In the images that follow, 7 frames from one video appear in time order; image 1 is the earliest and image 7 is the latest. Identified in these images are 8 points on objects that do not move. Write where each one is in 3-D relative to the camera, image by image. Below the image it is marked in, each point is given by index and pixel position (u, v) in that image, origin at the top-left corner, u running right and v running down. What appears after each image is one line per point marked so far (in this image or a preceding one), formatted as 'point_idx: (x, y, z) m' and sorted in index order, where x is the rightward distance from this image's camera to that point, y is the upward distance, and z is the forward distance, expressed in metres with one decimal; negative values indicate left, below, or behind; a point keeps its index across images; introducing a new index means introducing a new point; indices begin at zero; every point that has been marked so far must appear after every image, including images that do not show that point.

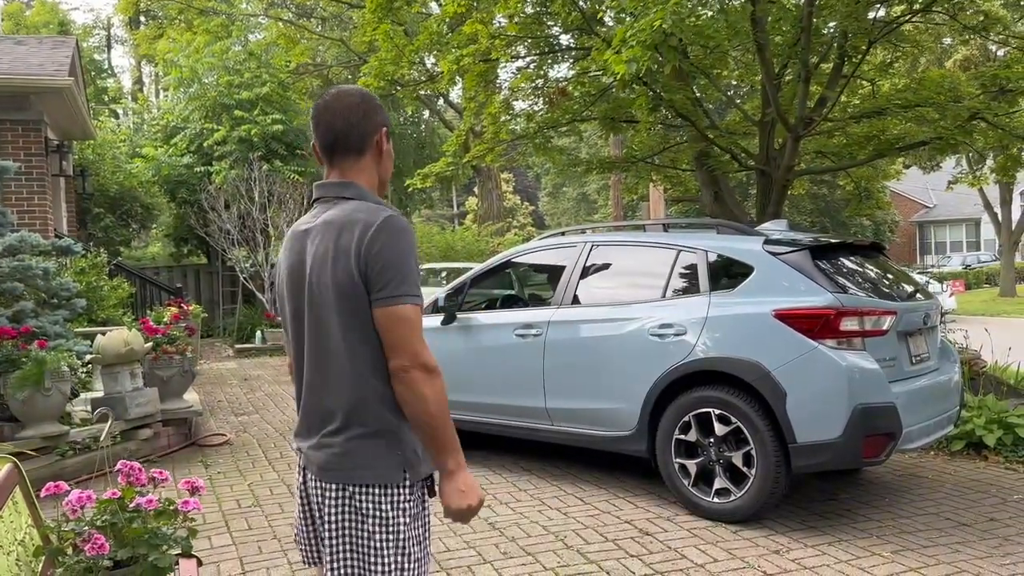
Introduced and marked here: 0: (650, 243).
0: (+0.8, +0.3, +4.9) m
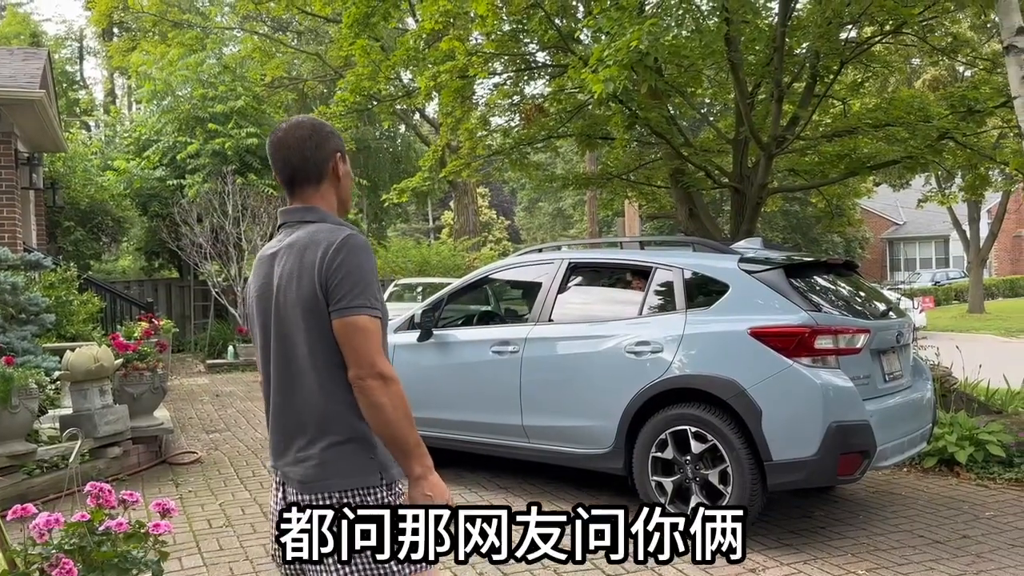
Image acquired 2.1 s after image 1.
0: (+0.7, +0.2, +4.9) m
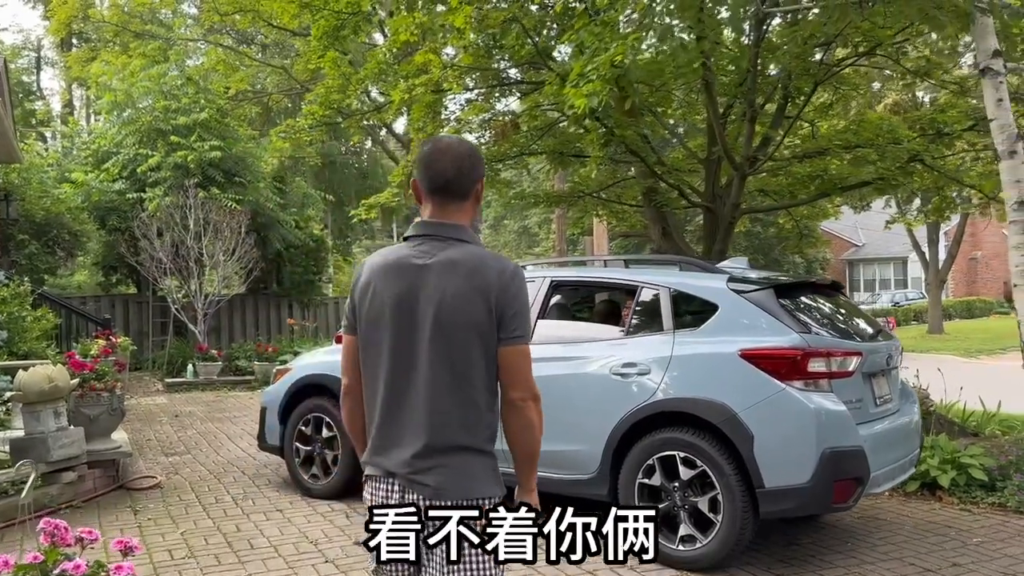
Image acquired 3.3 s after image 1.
0: (+0.5, 0.0, +4.8) m
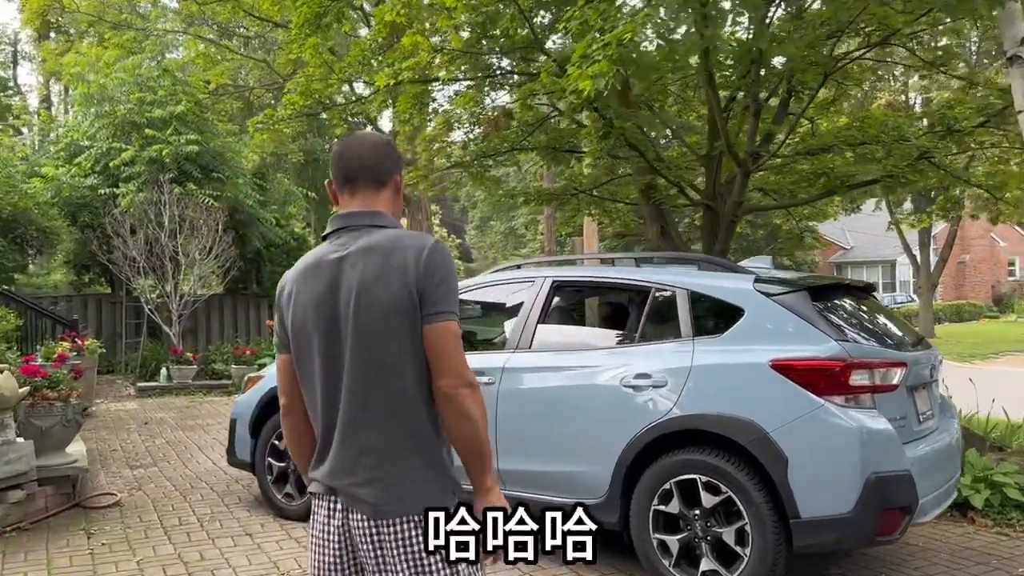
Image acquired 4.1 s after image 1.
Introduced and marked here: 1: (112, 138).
0: (+0.5, 0.0, +4.3) m
1: (-6.4, +2.4, +14.1) m
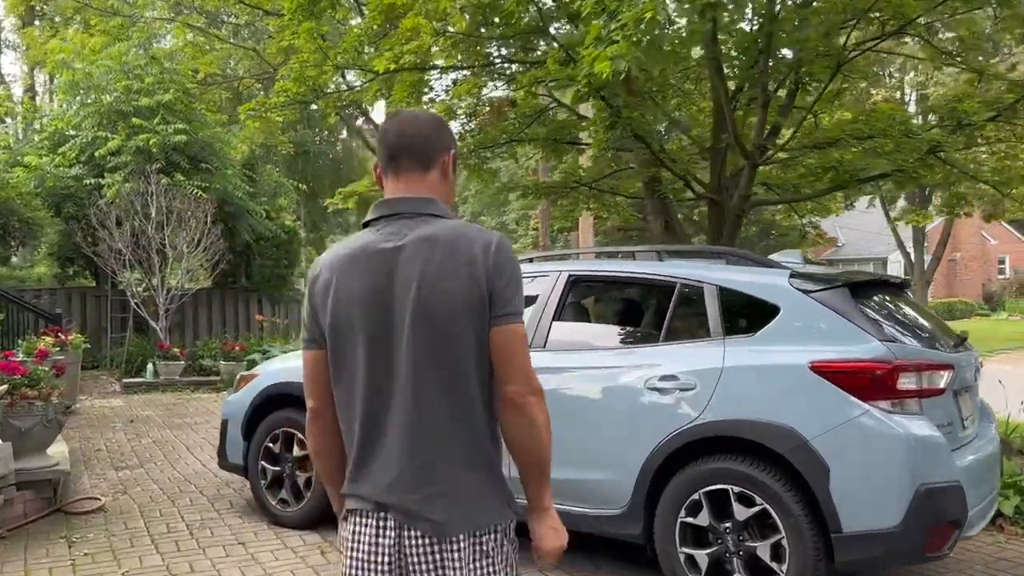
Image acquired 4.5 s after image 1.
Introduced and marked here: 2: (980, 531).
0: (+0.6, +0.1, +4.0) m
1: (-6.5, +2.5, +13.7) m
2: (+2.6, -1.4, +4.9) m
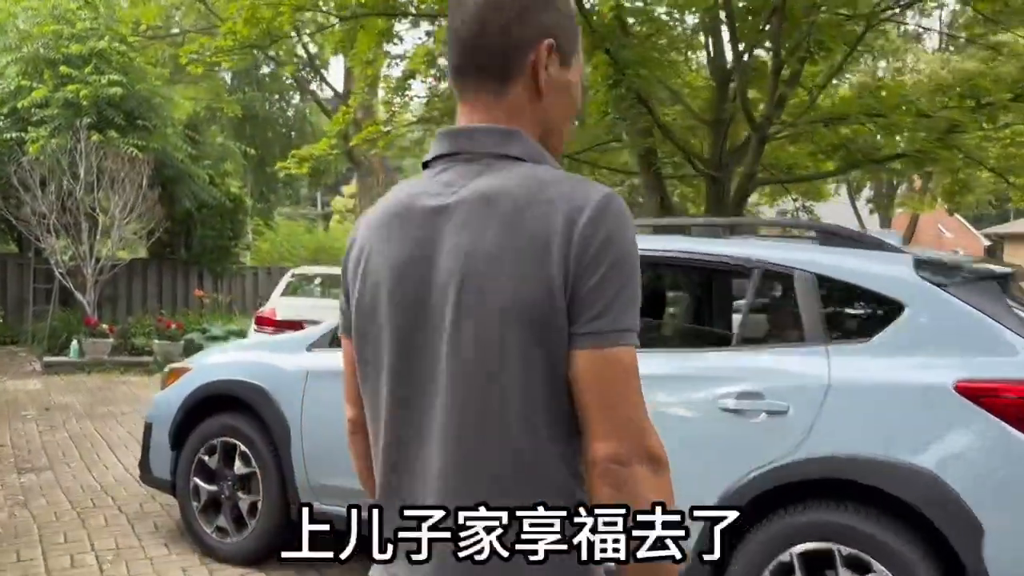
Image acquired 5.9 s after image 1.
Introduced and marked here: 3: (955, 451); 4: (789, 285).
0: (+0.7, +0.1, +3.1) m
1: (-6.9, +3.0, +12.3) m
2: (+2.6, -1.3, +4.1) m
3: (+1.2, -0.4, +2.4) m
4: (+0.9, 0.0, +2.9) m
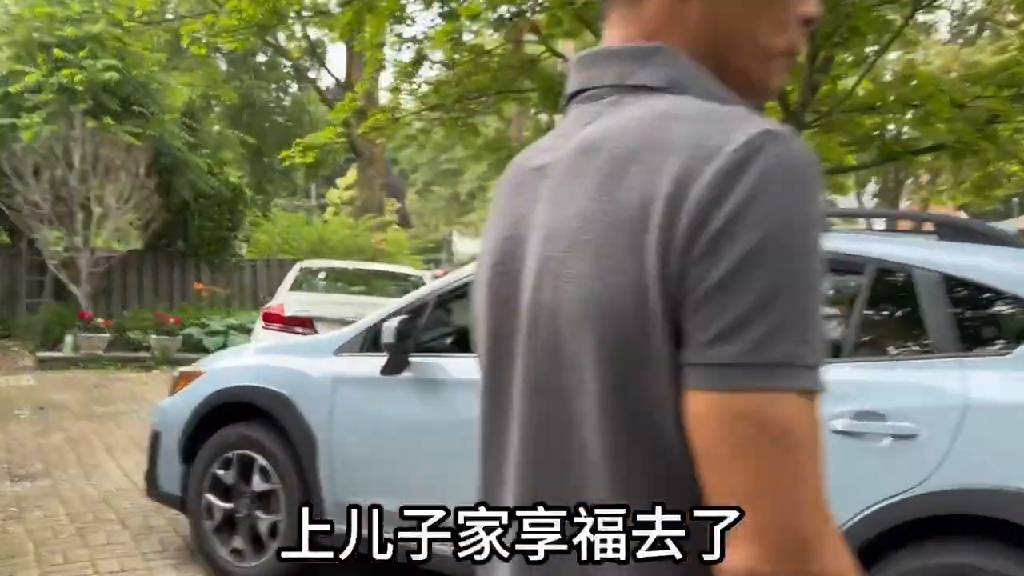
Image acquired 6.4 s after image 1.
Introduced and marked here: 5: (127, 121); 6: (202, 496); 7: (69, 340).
0: (+0.9, +0.1, +2.7) m
1: (-6.8, +3.1, +11.8) m
2: (+2.8, -1.3, +3.7) m
3: (+1.4, -0.5, +2.1) m
4: (+1.1, 0.0, +2.5) m
5: (-5.3, +2.3, +12.0) m
6: (-1.3, -0.8, +3.6) m
7: (-5.4, -0.6, +10.7) m
